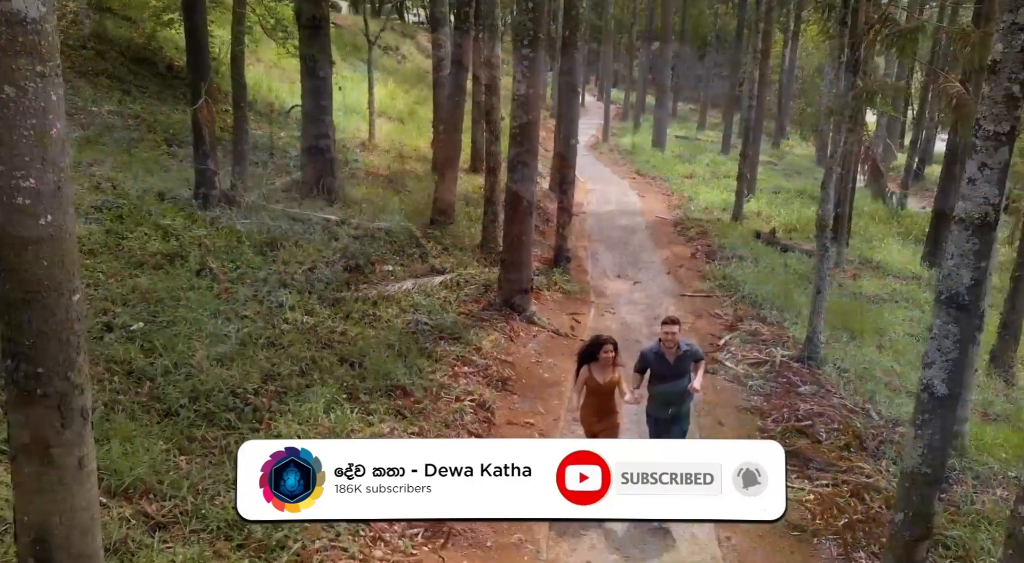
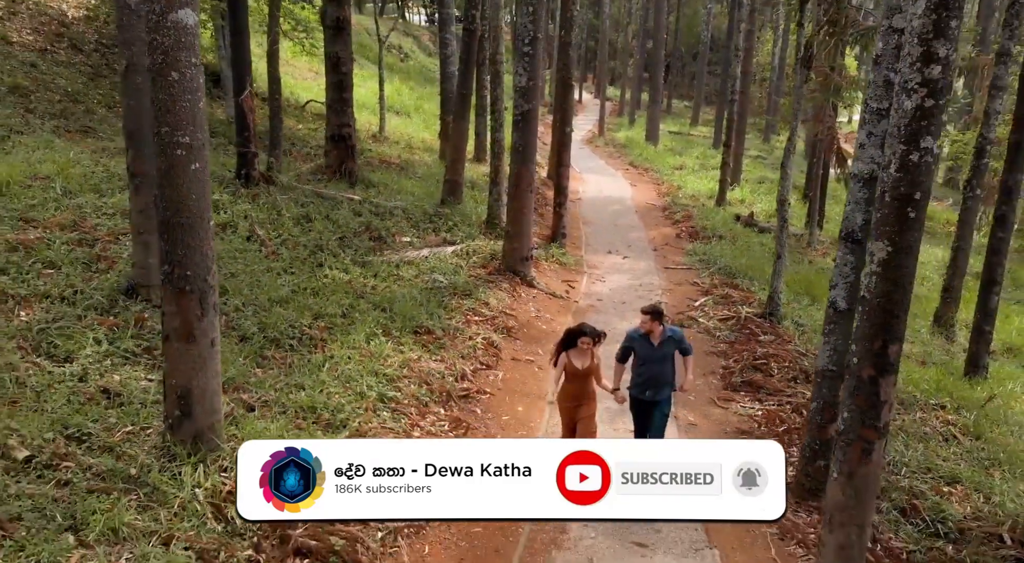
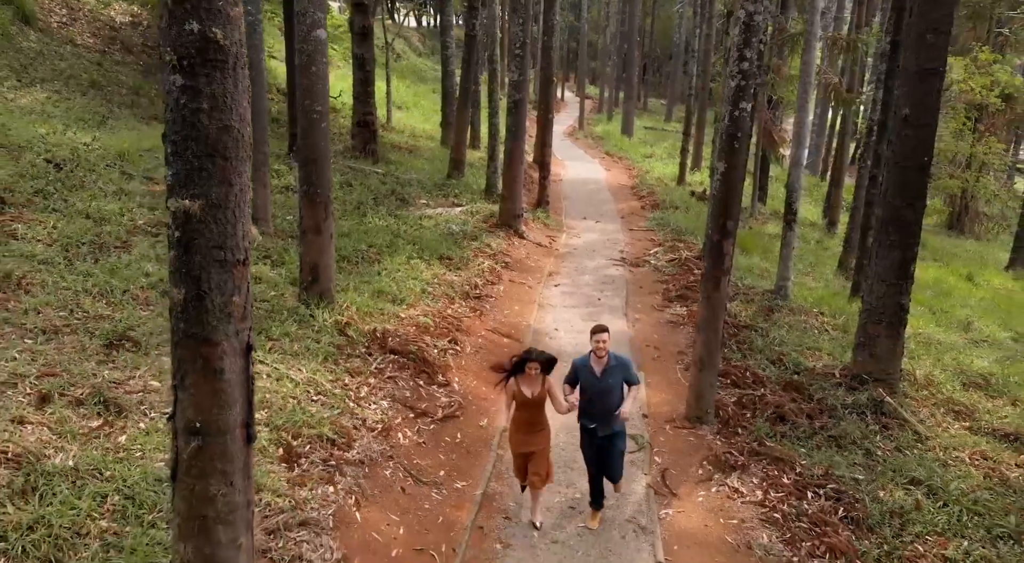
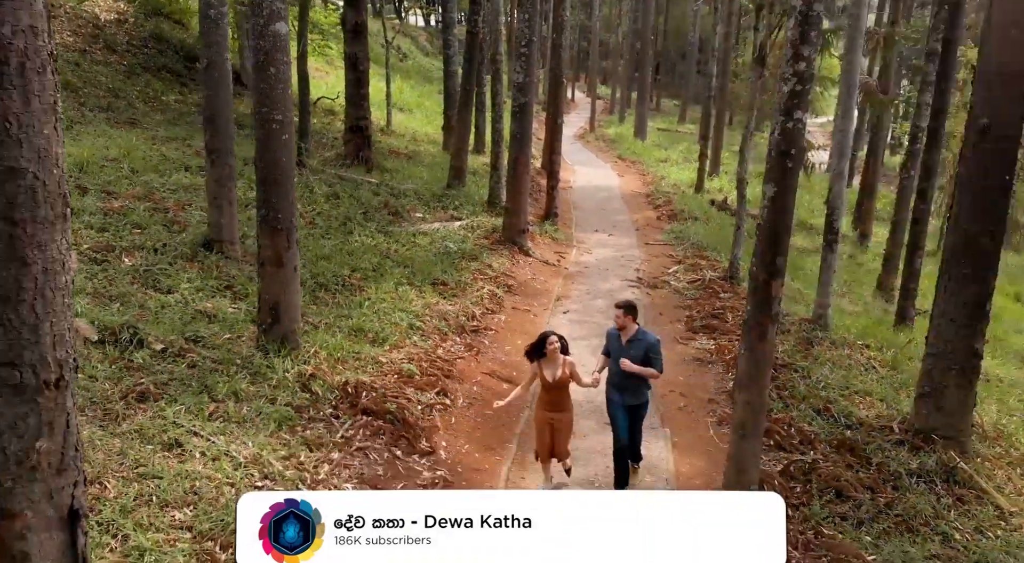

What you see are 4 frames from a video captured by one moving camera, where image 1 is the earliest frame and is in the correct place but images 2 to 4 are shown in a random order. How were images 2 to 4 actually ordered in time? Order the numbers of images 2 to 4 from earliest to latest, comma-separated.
2, 4, 3
